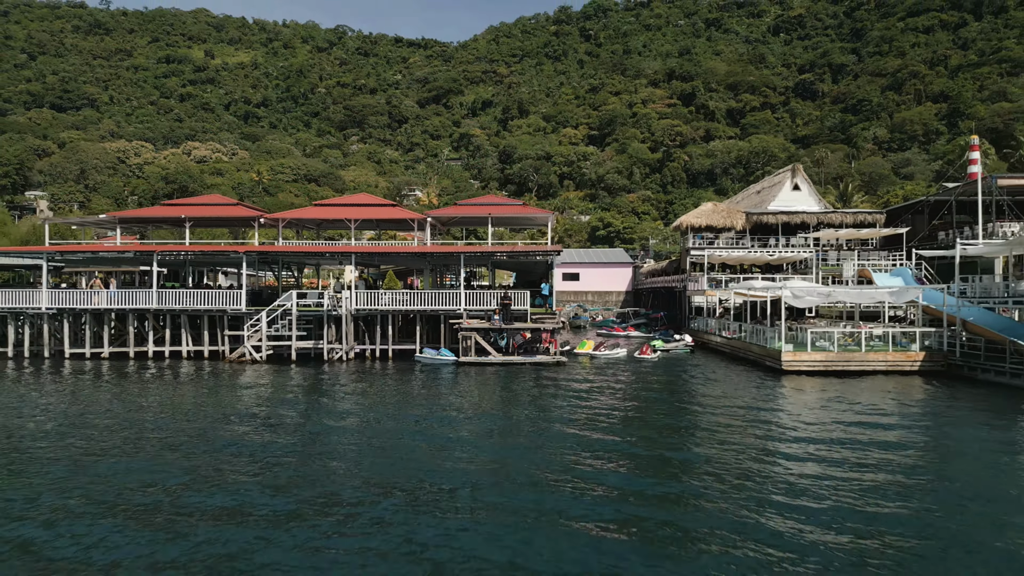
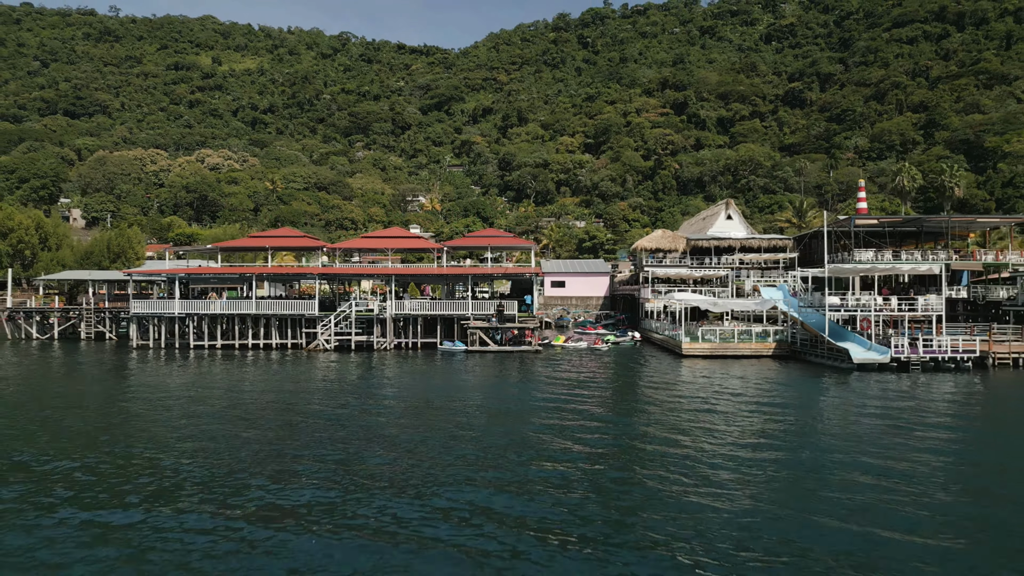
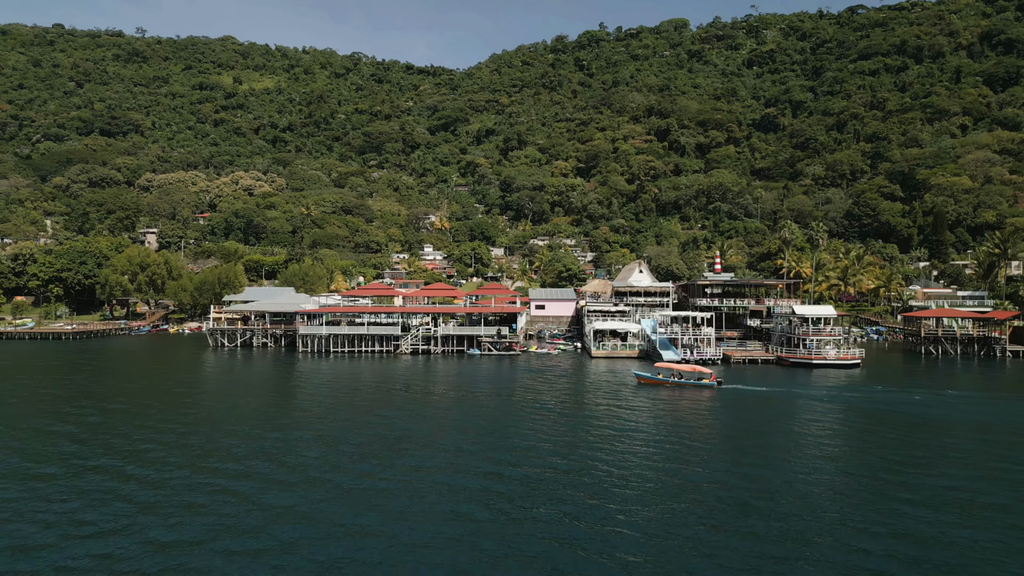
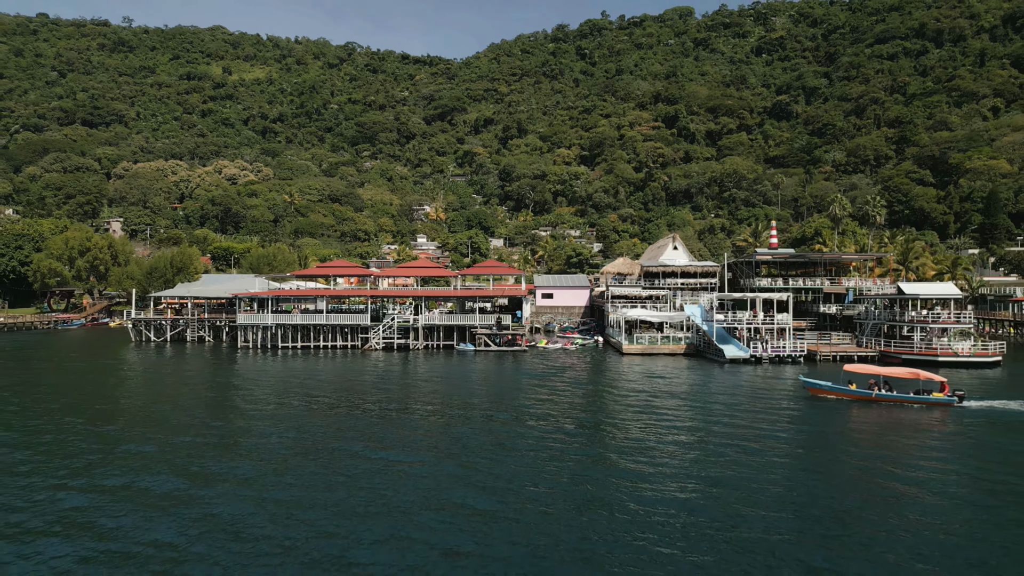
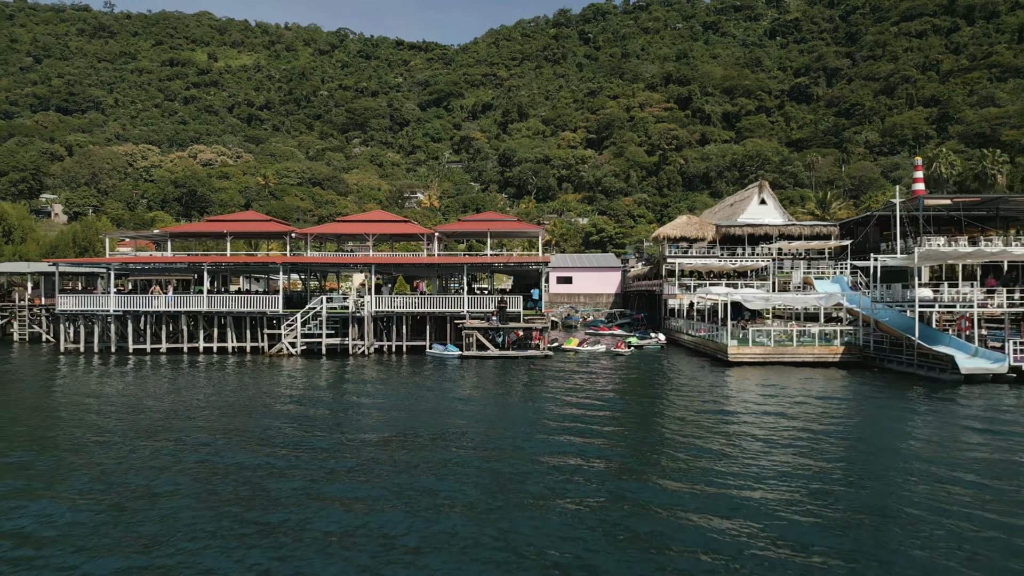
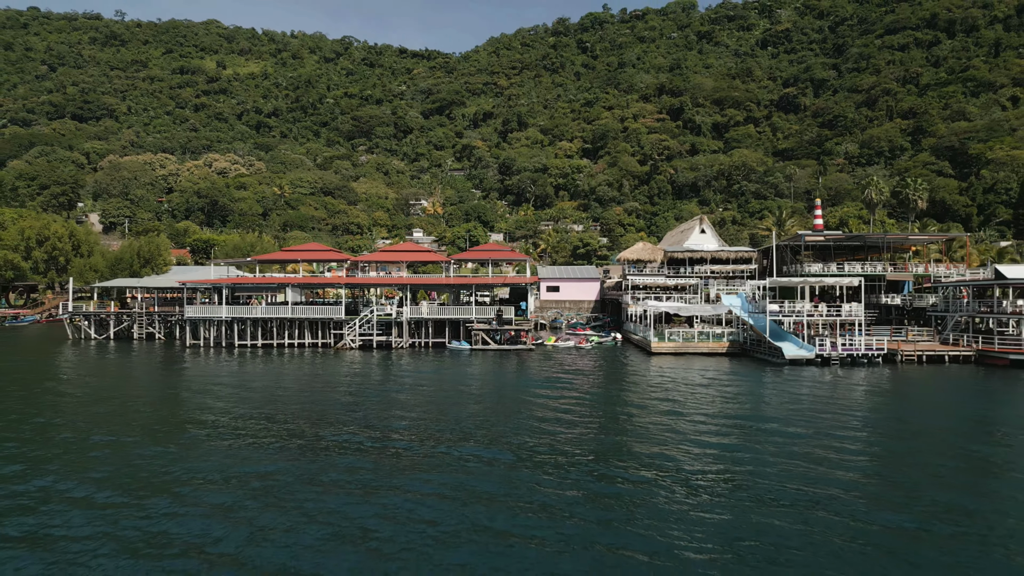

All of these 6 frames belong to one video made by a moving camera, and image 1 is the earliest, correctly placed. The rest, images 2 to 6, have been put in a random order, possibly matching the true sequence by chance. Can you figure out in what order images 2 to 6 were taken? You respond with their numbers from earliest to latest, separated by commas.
5, 2, 6, 4, 3
